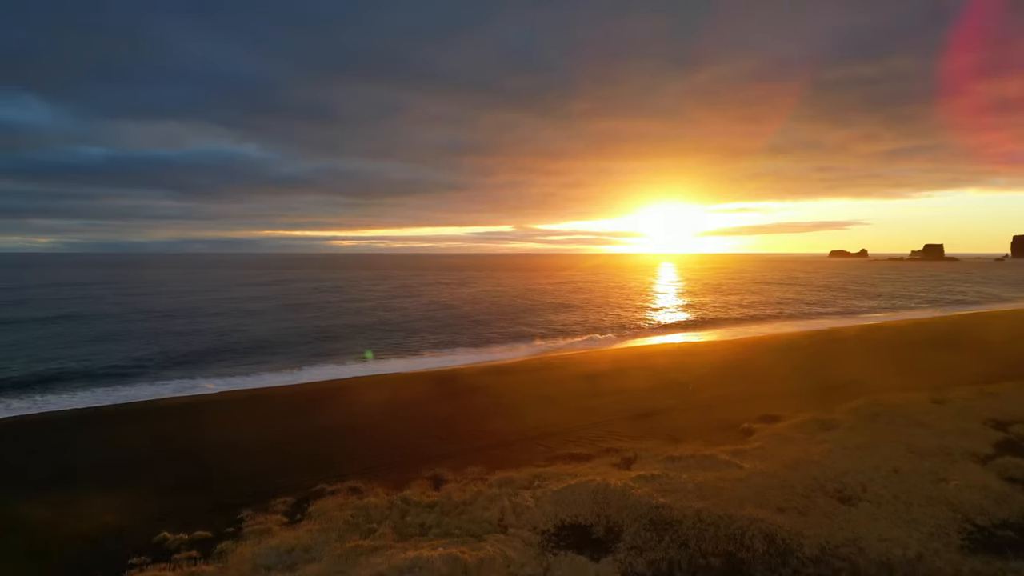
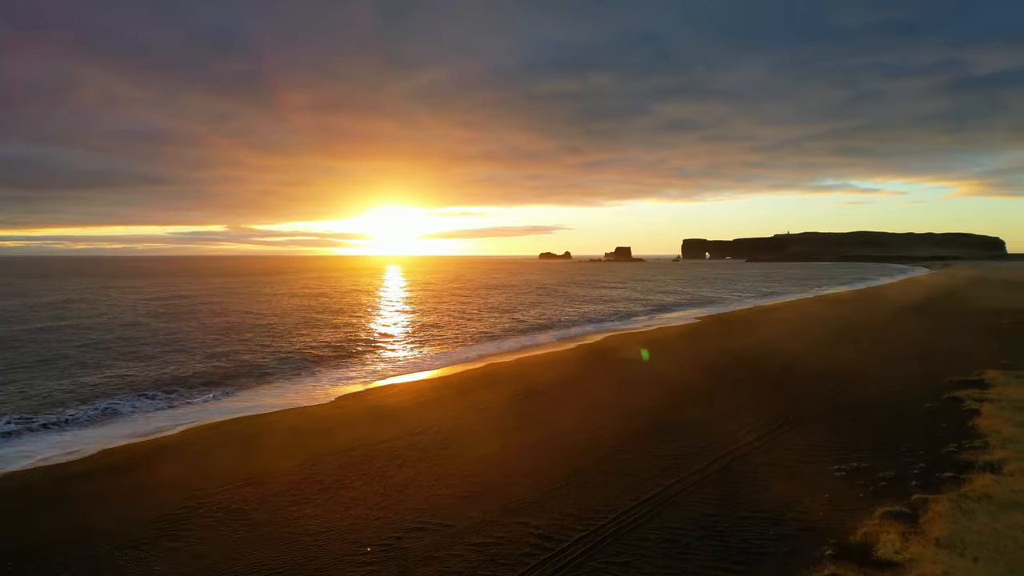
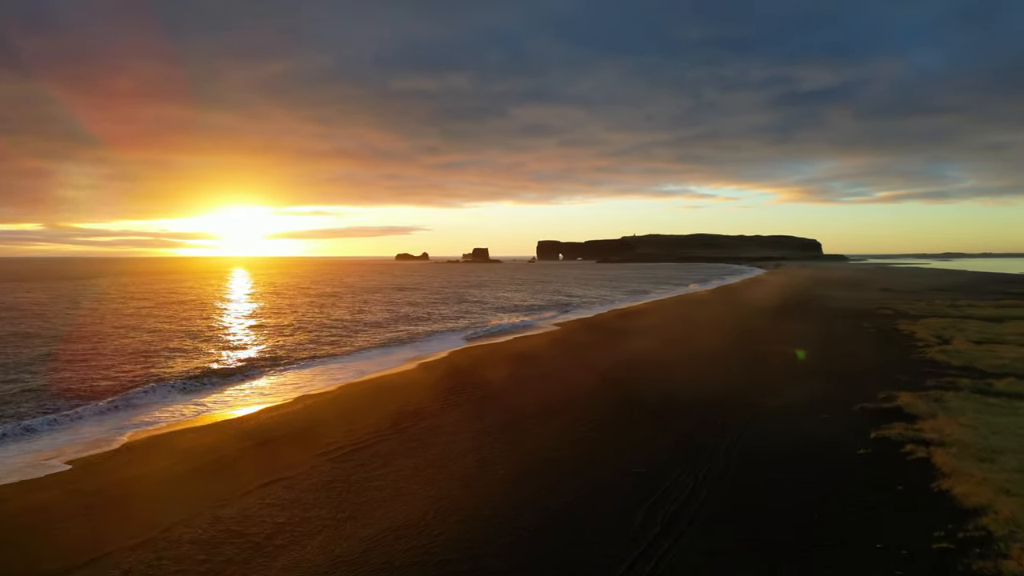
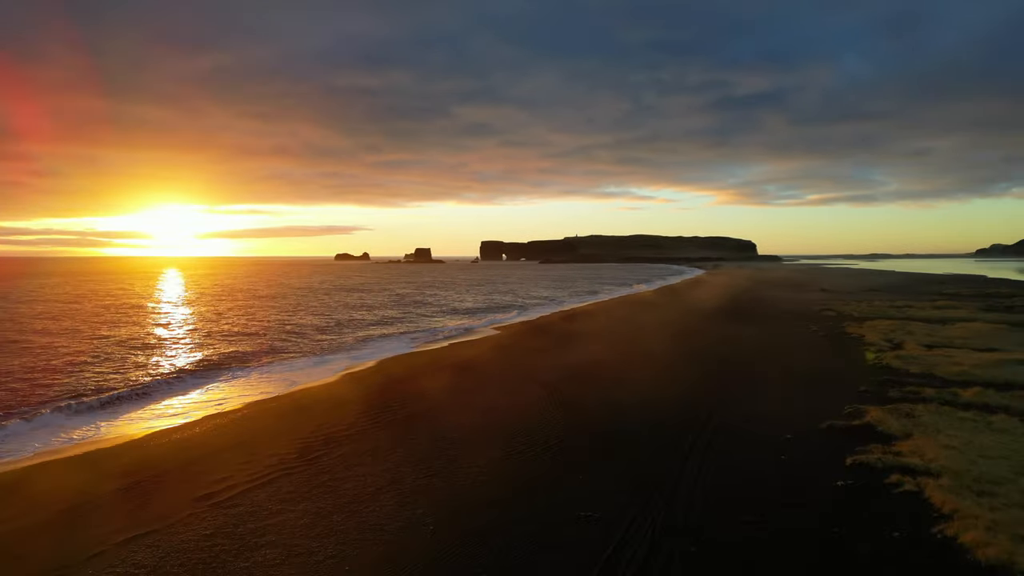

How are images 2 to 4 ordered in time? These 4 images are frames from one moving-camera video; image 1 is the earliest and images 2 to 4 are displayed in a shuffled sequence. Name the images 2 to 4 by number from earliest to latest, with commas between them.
2, 3, 4
